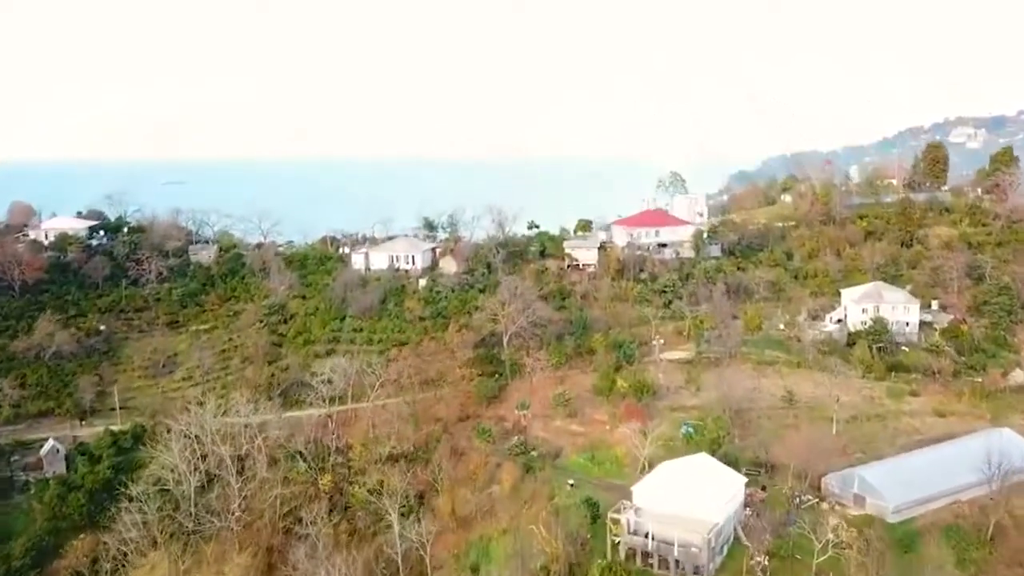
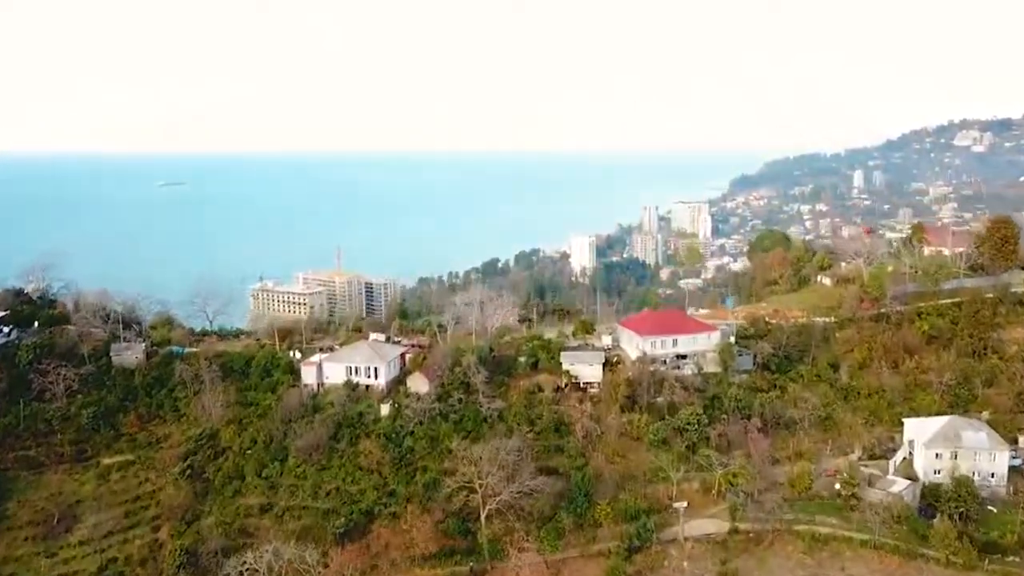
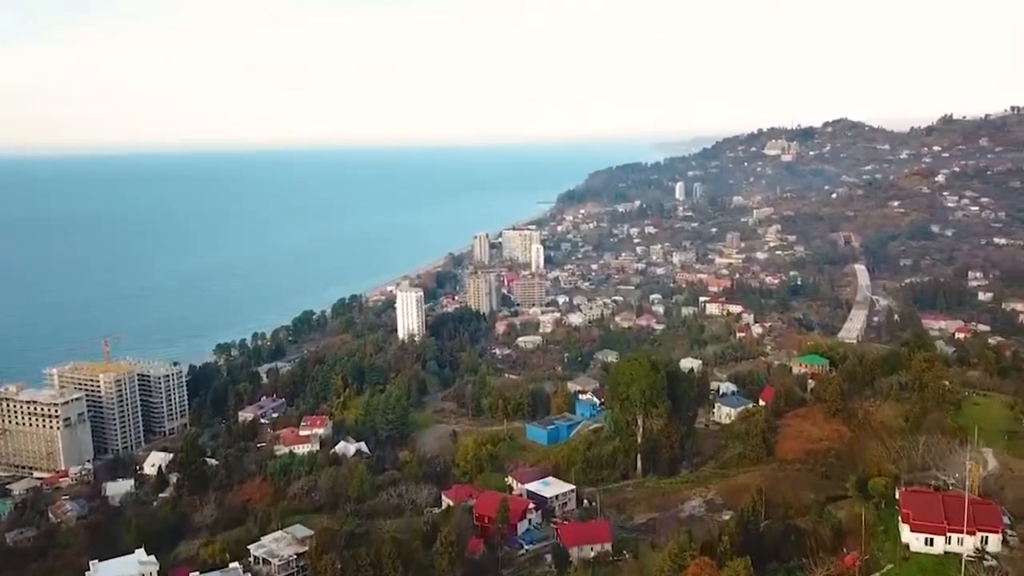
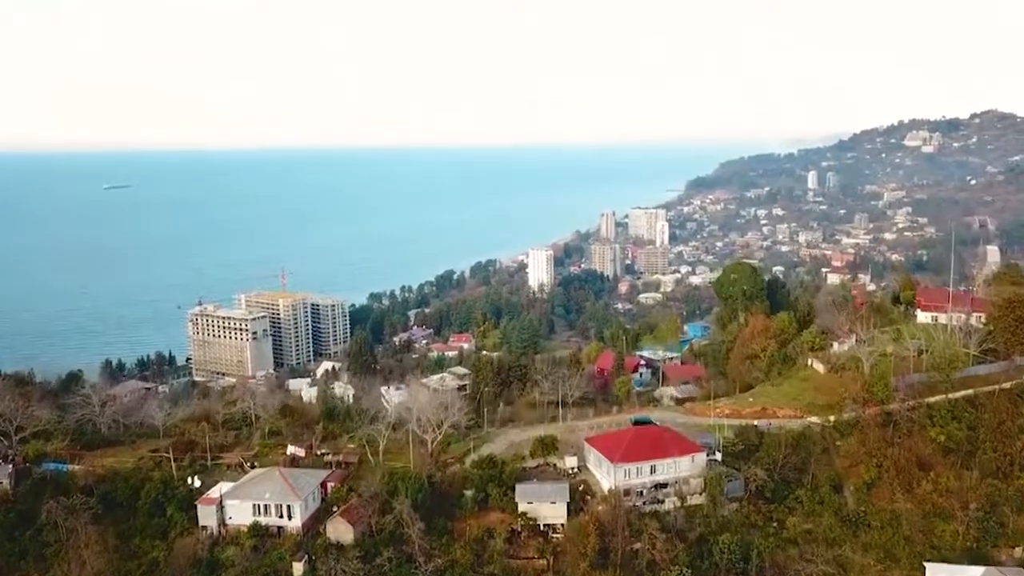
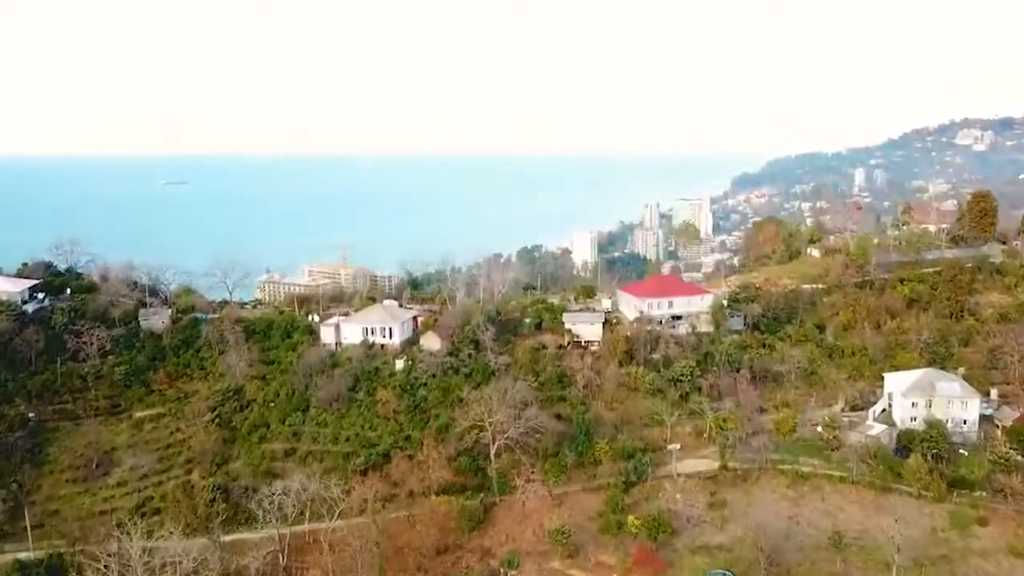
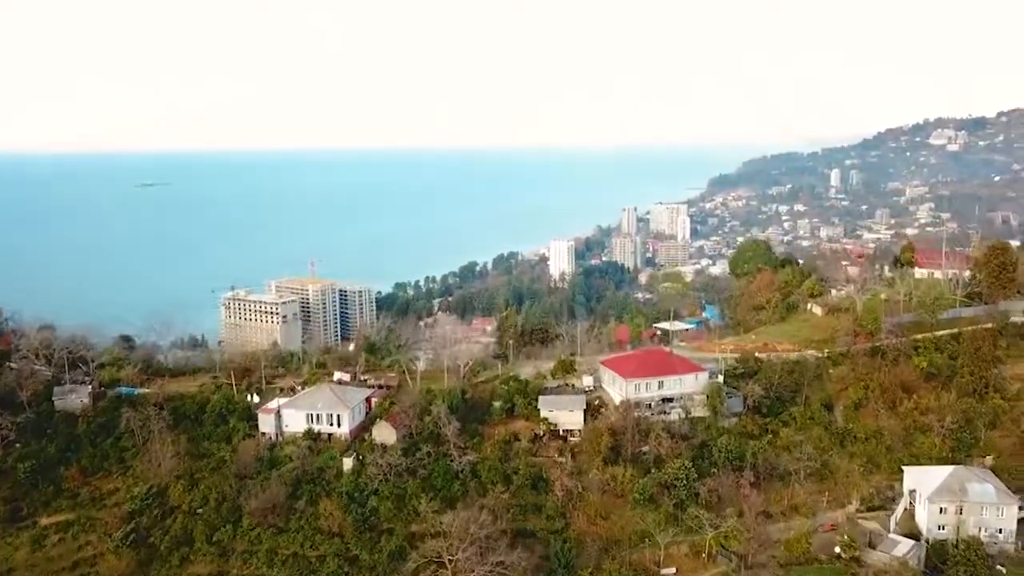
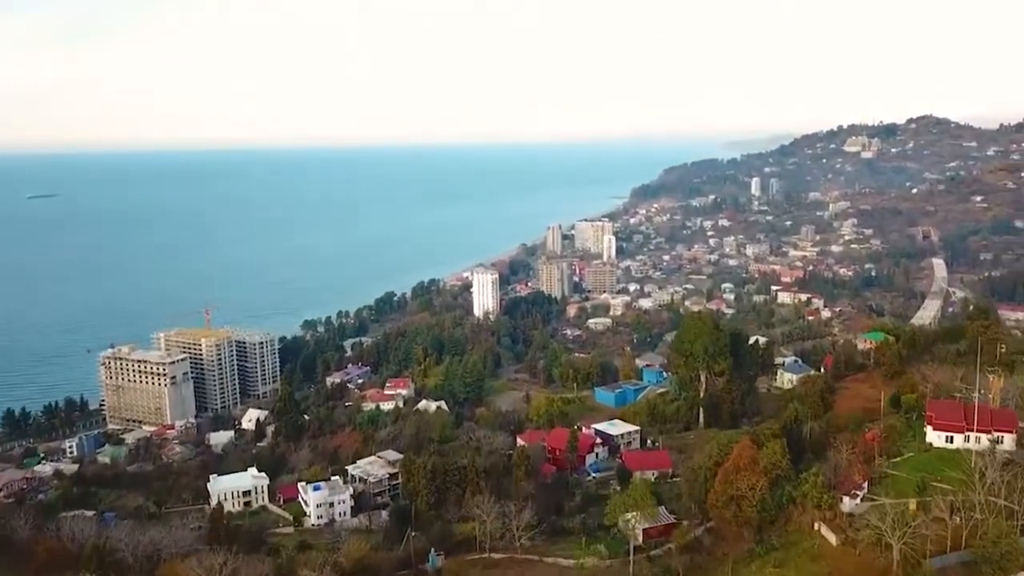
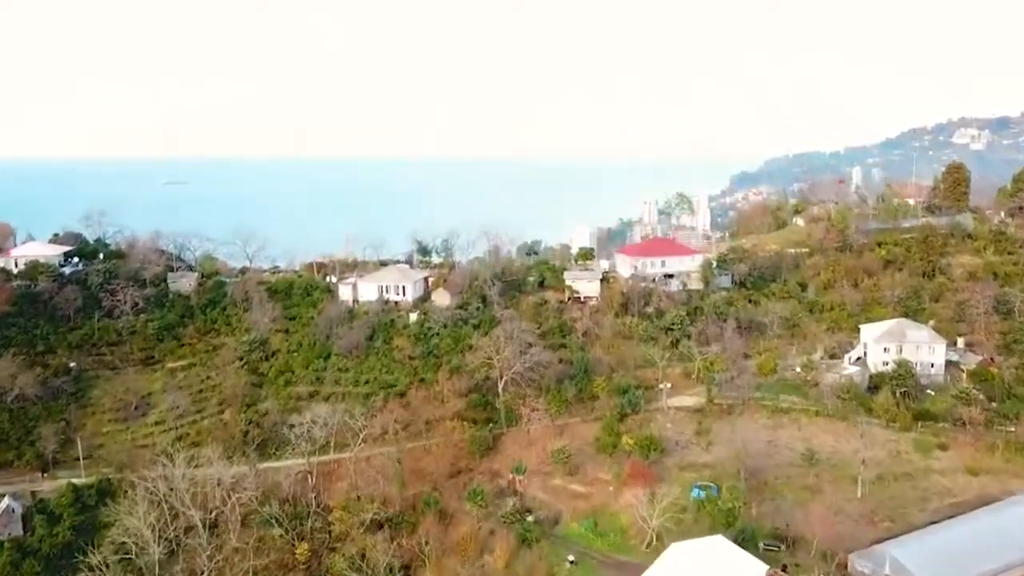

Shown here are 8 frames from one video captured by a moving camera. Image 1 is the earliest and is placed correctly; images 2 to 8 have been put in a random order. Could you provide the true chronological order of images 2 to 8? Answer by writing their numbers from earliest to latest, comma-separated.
8, 5, 2, 6, 4, 7, 3
